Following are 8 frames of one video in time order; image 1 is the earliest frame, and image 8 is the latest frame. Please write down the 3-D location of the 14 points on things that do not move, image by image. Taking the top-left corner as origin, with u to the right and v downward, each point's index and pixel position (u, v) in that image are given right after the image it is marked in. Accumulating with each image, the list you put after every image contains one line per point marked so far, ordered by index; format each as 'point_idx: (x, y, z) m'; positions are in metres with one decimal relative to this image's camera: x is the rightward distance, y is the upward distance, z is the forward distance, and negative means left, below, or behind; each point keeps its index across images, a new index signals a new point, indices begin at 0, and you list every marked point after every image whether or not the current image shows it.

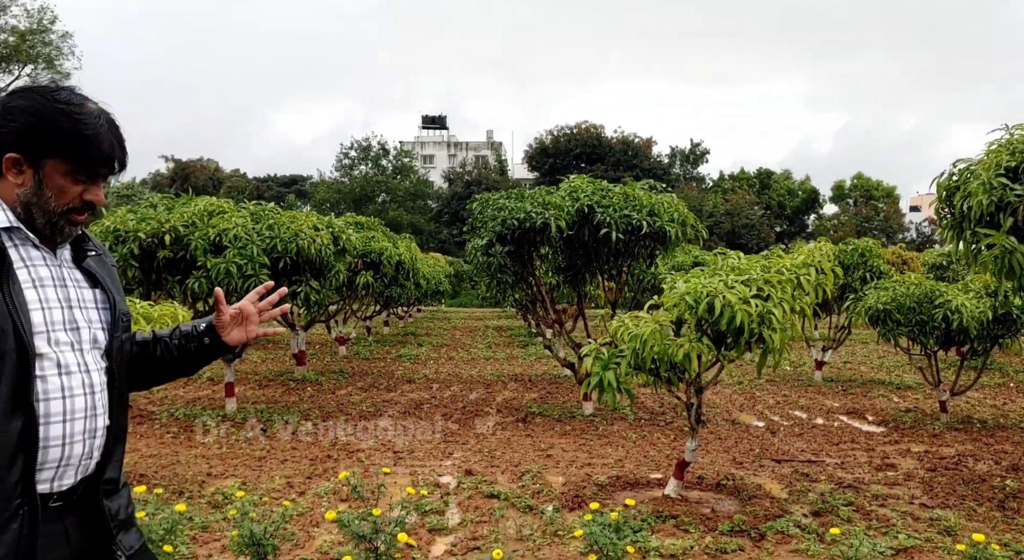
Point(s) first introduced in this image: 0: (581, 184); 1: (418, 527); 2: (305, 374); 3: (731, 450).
0: (+0.8, +1.0, +8.0) m
1: (-0.6, -1.5, +4.5) m
2: (-3.4, -1.6, +12.3) m
3: (+2.1, -1.6, +7.1) m
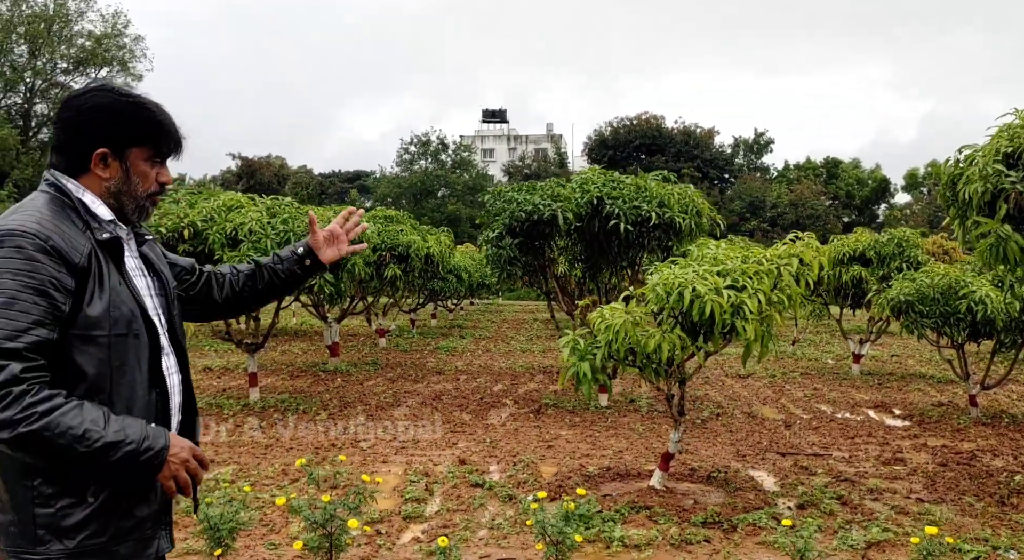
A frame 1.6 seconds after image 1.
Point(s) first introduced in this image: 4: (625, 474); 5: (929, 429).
0: (+0.9, +1.1, +8.0) m
1: (-0.7, -1.4, +4.6) m
2: (-2.9, -1.4, +12.6) m
3: (+2.1, -1.5, +7.0) m
4: (+0.8, -1.4, +5.5) m
5: (+4.4, -1.6, +7.8) m
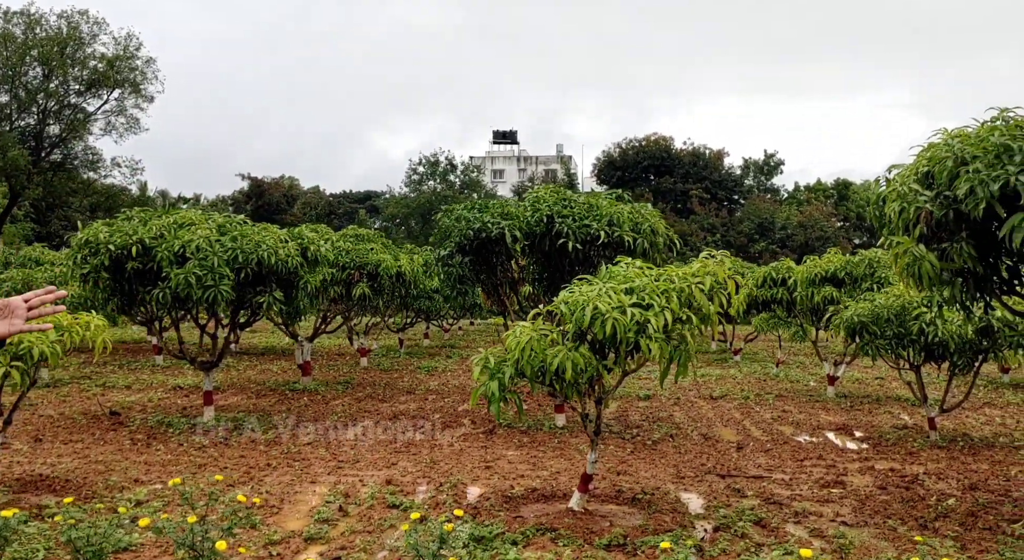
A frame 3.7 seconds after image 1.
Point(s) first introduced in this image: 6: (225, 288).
0: (+0.4, +0.9, +8.0) m
1: (-1.3, -1.5, +4.5) m
2: (-3.4, -1.8, +12.6) m
3: (+1.6, -1.7, +6.9) m
4: (+0.3, -1.6, +5.4) m
5: (+3.8, -1.8, +7.7) m
6: (-3.0, -0.1, +7.7) m
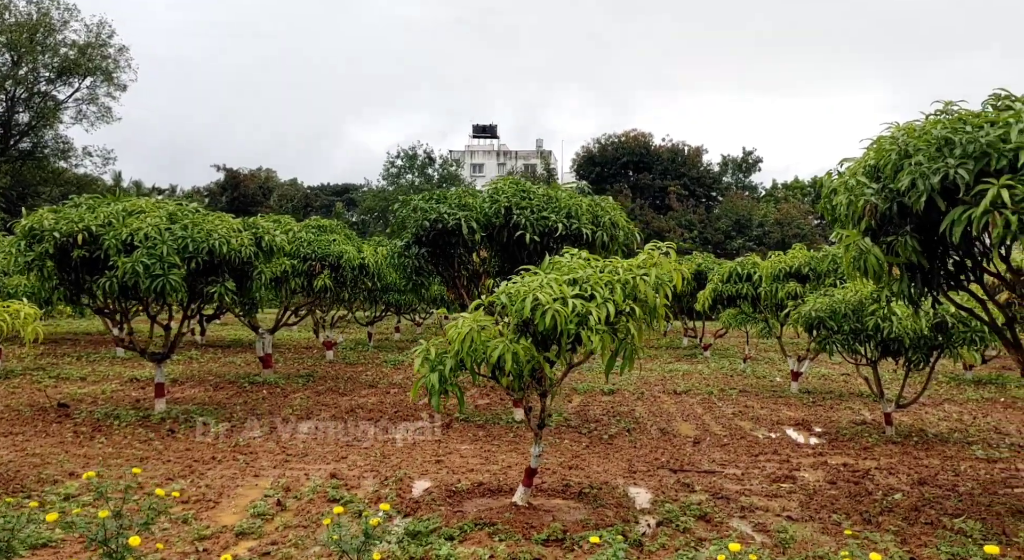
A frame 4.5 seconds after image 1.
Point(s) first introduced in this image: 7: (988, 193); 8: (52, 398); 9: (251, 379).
0: (-0.1, +1.0, +7.9) m
1: (-1.7, -1.5, +4.4) m
2: (-4.0, -1.6, +12.4) m
3: (+1.1, -1.6, +6.9) m
4: (-0.1, -1.5, +5.4) m
5: (+3.4, -1.7, +7.7) m
6: (-3.4, 0.0, +7.5) m
7: (+2.5, +0.5, +3.9) m
8: (-6.0, -1.5, +9.7) m
9: (-4.3, -1.6, +12.3) m
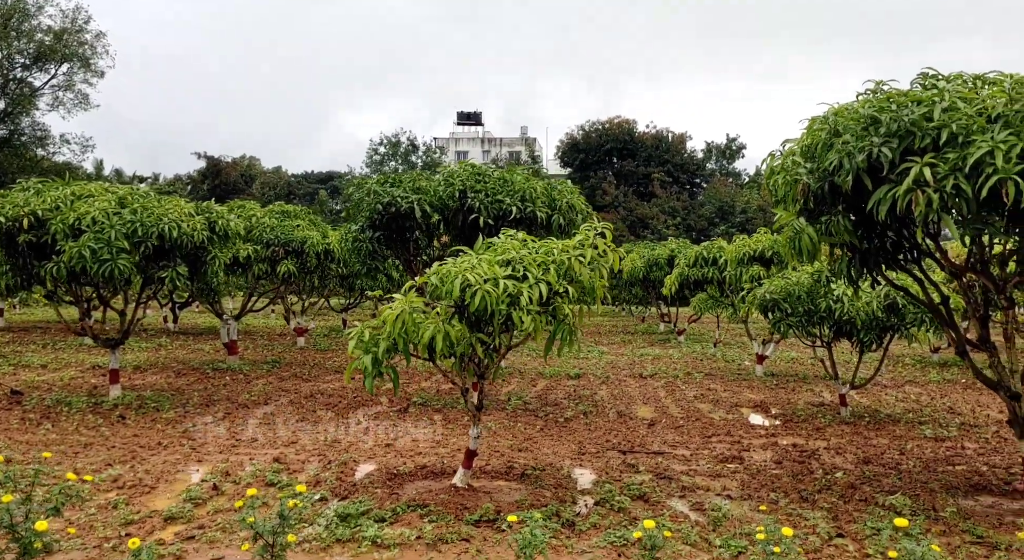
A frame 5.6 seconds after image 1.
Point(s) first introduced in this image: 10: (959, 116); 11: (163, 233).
0: (-0.6, +1.2, +7.9) m
1: (-2.1, -1.4, +4.4) m
2: (-4.6, -1.4, +12.3) m
3: (+0.7, -1.5, +6.9) m
4: (-0.5, -1.4, +5.3) m
5: (+2.9, -1.5, +7.8) m
6: (-3.9, +0.2, +7.4) m
7: (+2.1, +0.6, +3.9) m
8: (-6.5, -1.4, +9.6) m
9: (-4.9, -1.4, +12.2) m
10: (+2.3, +0.8, +3.9) m
11: (-3.6, +0.5, +7.7) m
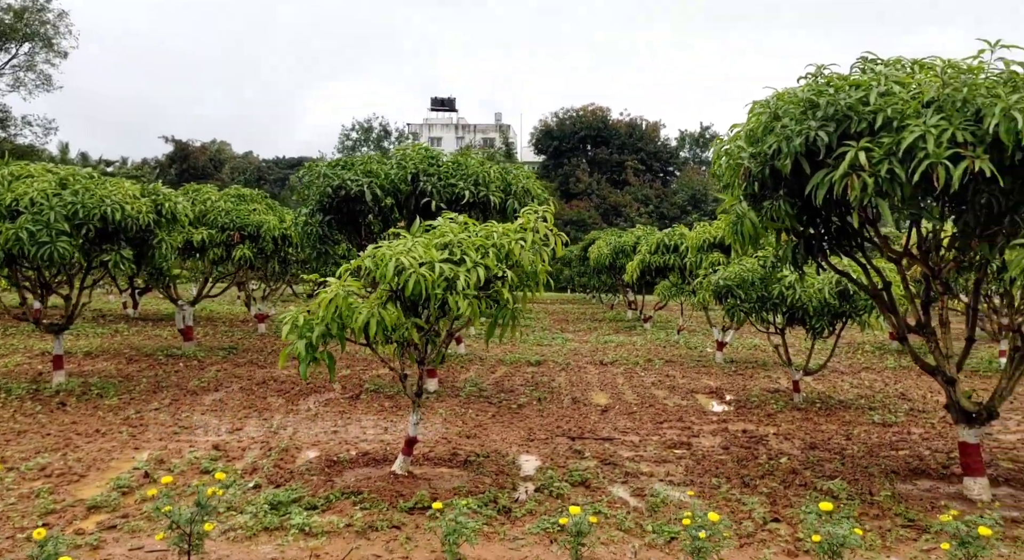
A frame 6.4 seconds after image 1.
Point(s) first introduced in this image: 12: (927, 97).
0: (-1.0, +1.3, +7.7) m
1: (-2.4, -1.3, +4.2) m
2: (-5.2, -1.1, +12.1) m
3: (+0.2, -1.3, +6.9) m
4: (-0.9, -1.3, +5.3) m
5: (+2.4, -1.4, +7.8) m
6: (-4.3, +0.3, +7.2) m
7: (+1.7, +0.6, +3.9) m
8: (-7.0, -1.1, +9.3) m
9: (-5.5, -1.2, +12.0) m
10: (+2.0, +0.9, +3.8) m
11: (-4.1, +0.6, +7.5) m
12: (+2.1, +0.9, +3.8) m
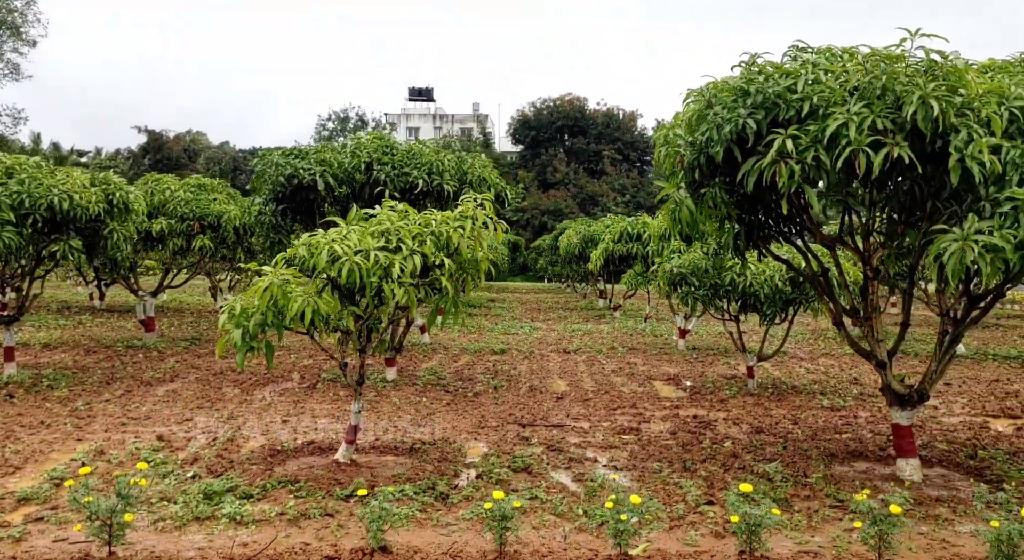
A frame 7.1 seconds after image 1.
0: (-1.5, +1.5, +7.7) m
1: (-2.8, -1.2, +4.2) m
2: (-5.8, -1.0, +11.9) m
3: (-0.2, -1.2, +6.9) m
4: (-1.3, -1.2, +5.3) m
5: (+1.9, -1.3, +7.9) m
6: (-4.8, +0.4, +7.1) m
7: (+1.4, +0.7, +3.9) m
8: (-7.5, -1.0, +9.1) m
9: (-6.1, -1.0, +11.9) m
10: (+1.6, +1.0, +3.9) m
11: (-4.5, +0.7, +7.4) m
12: (+1.8, +1.0, +3.9) m
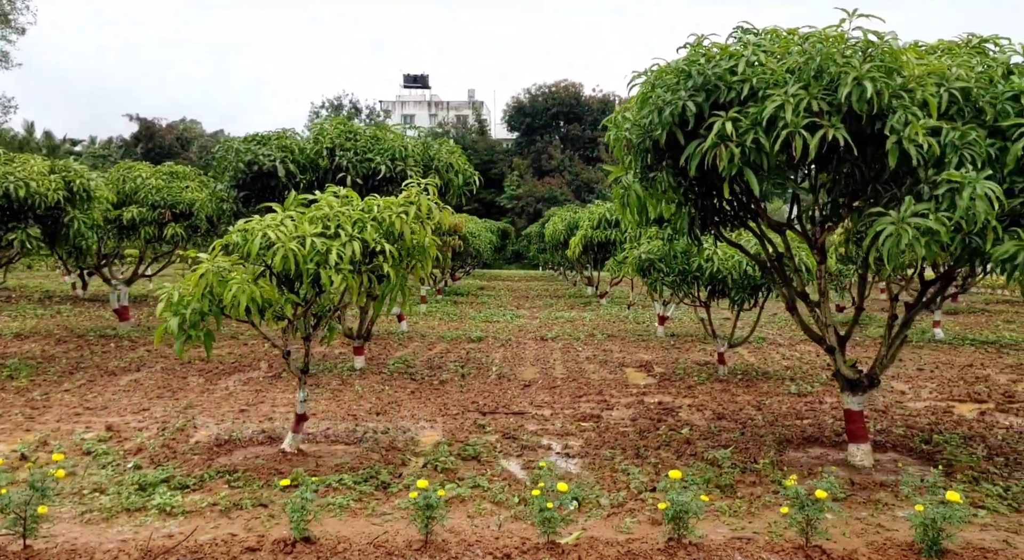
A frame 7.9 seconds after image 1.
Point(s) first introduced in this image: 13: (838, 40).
0: (-1.9, +1.6, +7.6) m
1: (-3.1, -1.1, +4.1) m
2: (-6.2, -0.8, +11.8) m
3: (-0.6, -1.1, +6.8) m
4: (-1.7, -1.1, +5.2) m
5: (+1.6, -1.1, +7.9) m
6: (-5.1, +0.5, +6.9) m
7: (+1.0, +0.8, +3.8) m
8: (-7.9, -0.9, +9.0) m
9: (-6.5, -0.8, +11.8) m
10: (+1.3, +1.1, +3.8) m
11: (-4.9, +0.8, +7.3) m
12: (+1.4, +1.1, +3.8) m
13: (+1.6, +1.2, +3.7) m
